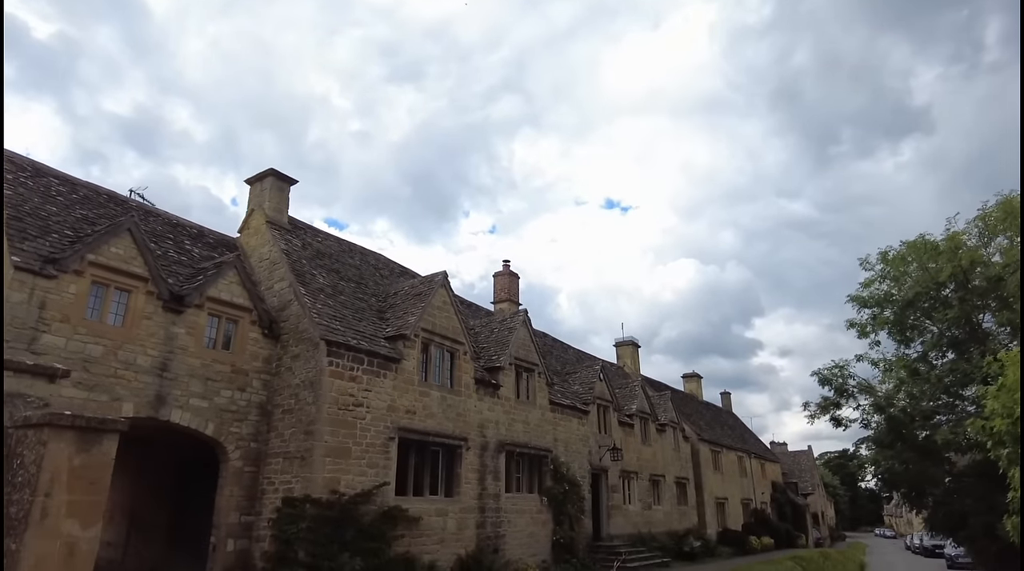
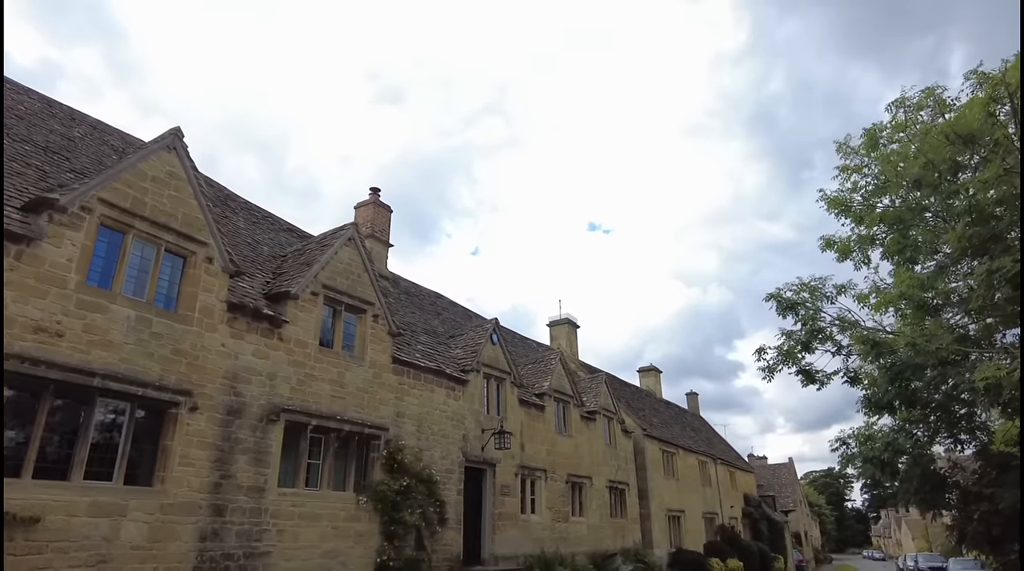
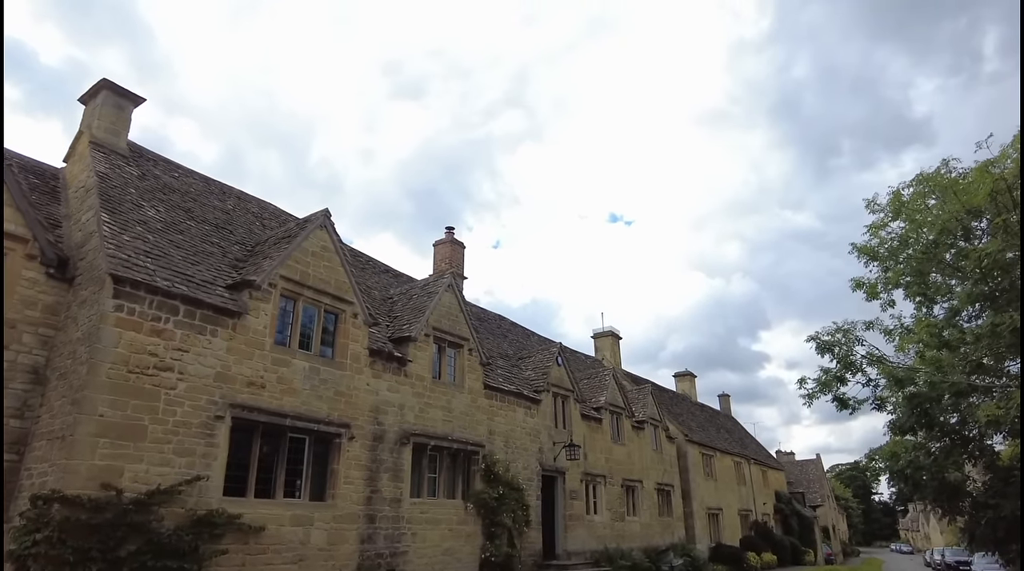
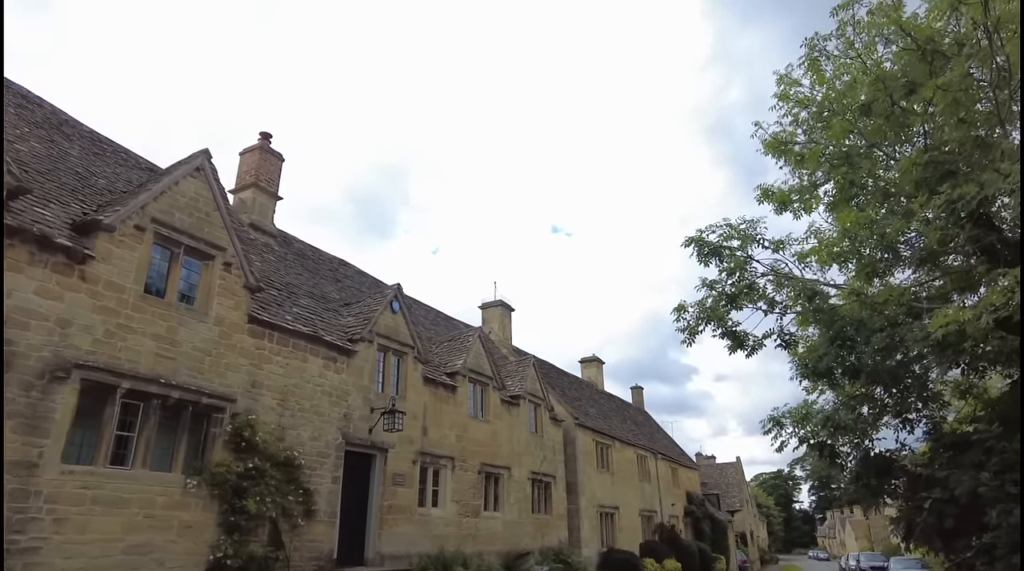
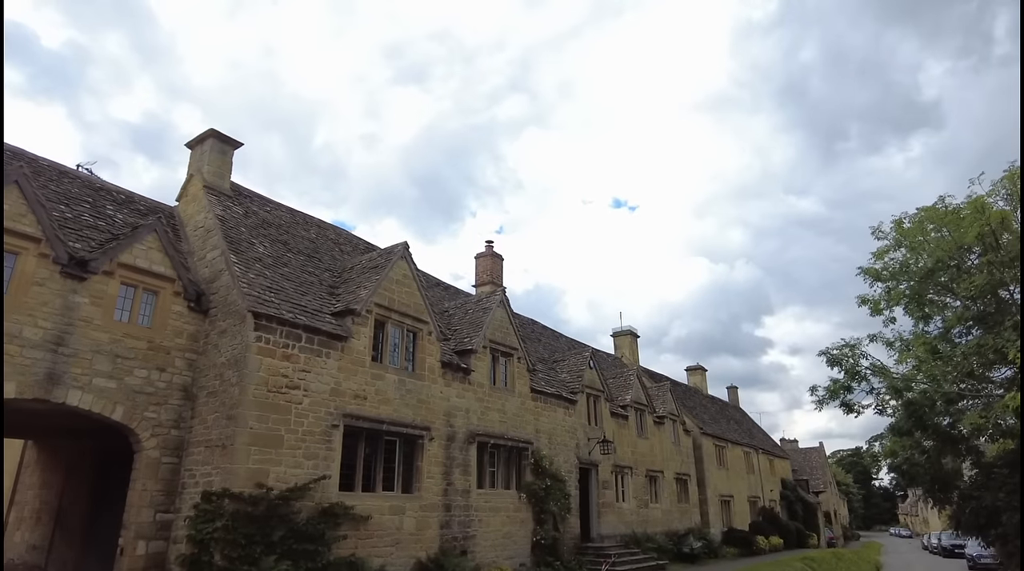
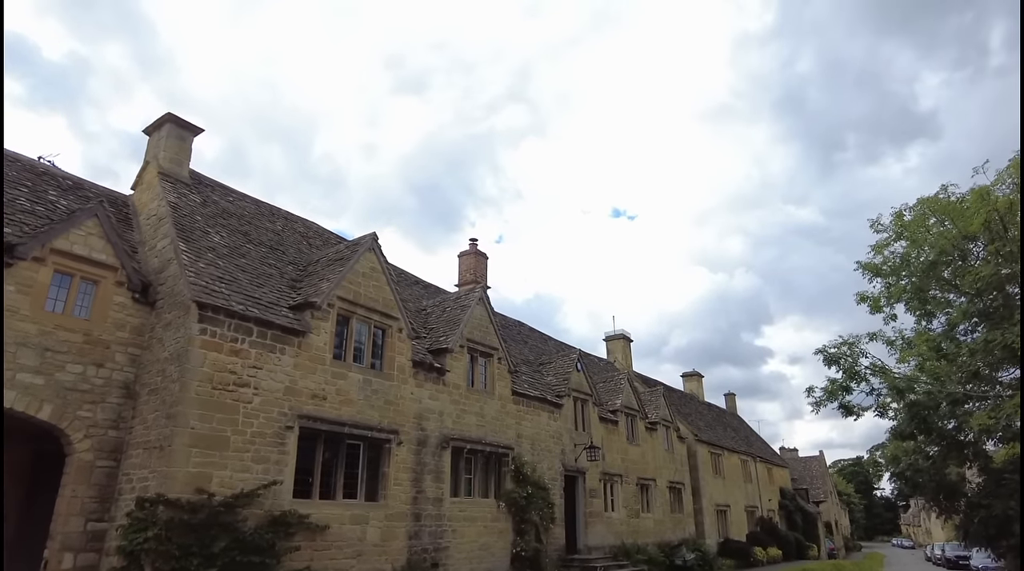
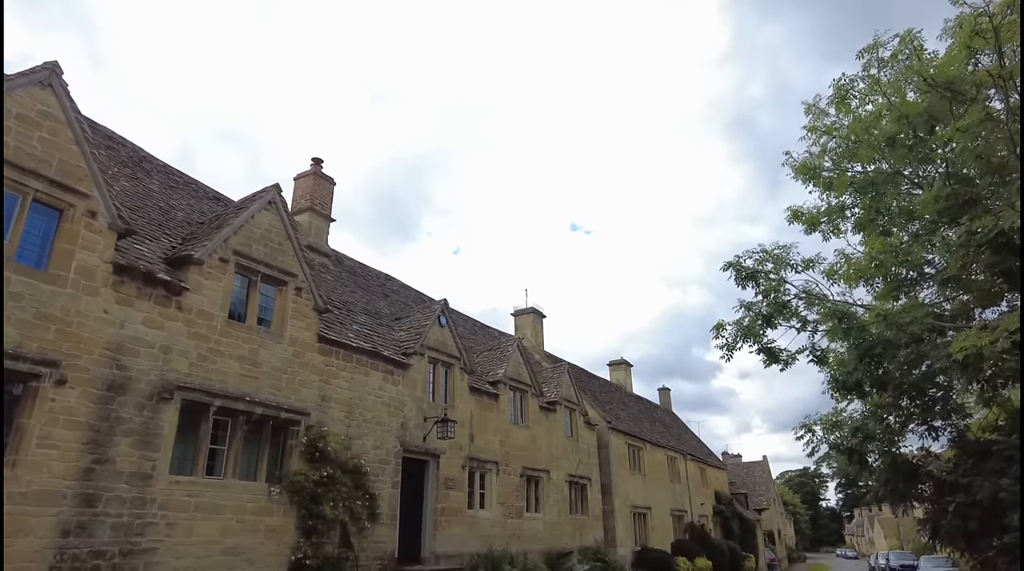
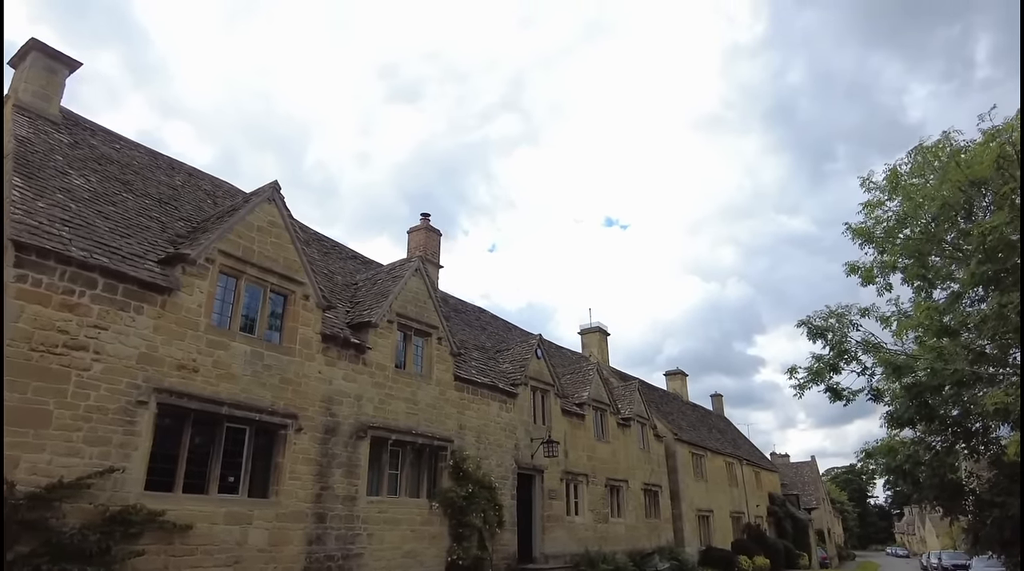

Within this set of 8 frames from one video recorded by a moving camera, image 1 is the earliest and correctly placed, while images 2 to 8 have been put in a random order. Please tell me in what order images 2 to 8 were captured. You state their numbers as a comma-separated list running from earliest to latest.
5, 6, 3, 8, 2, 7, 4
